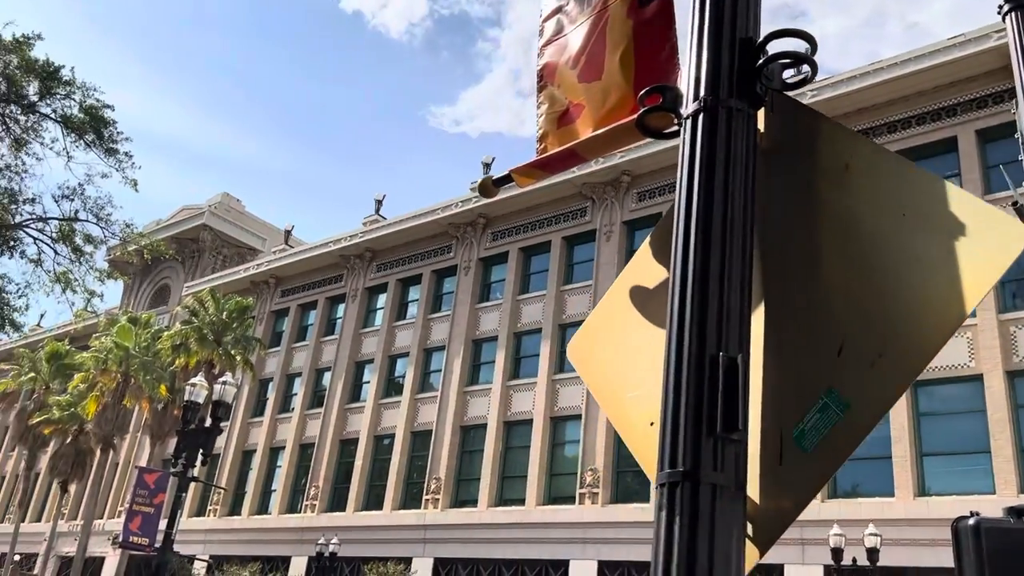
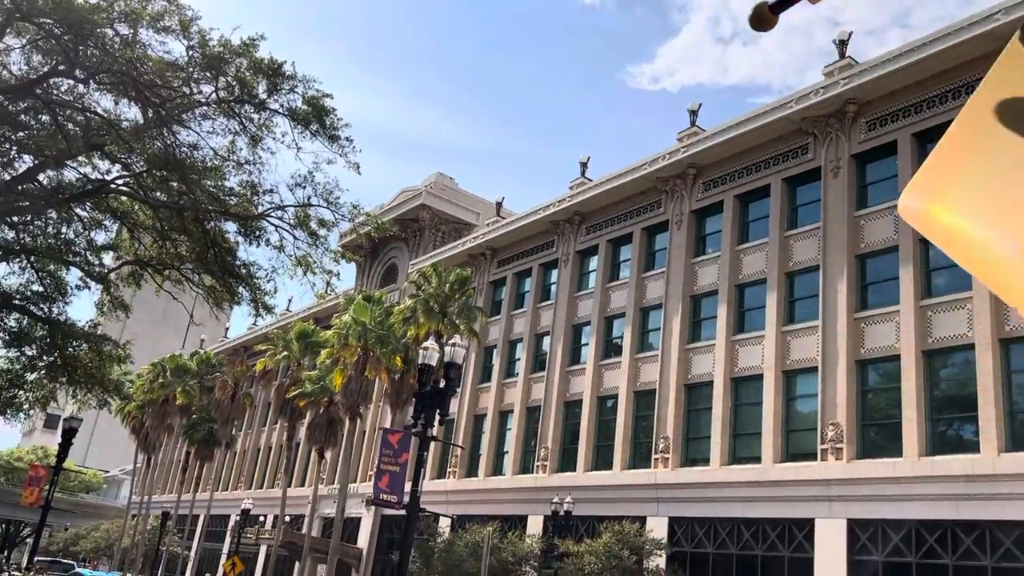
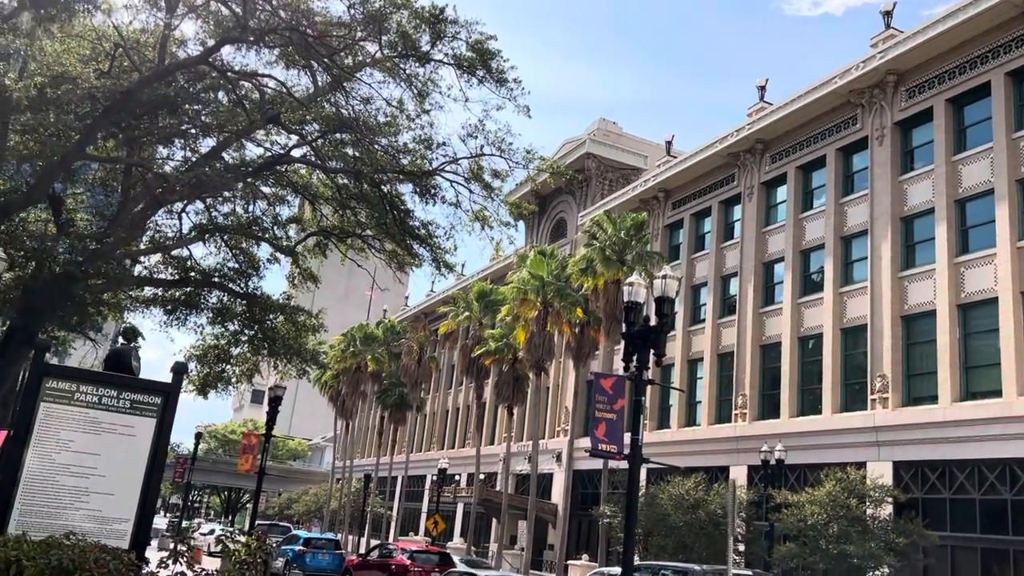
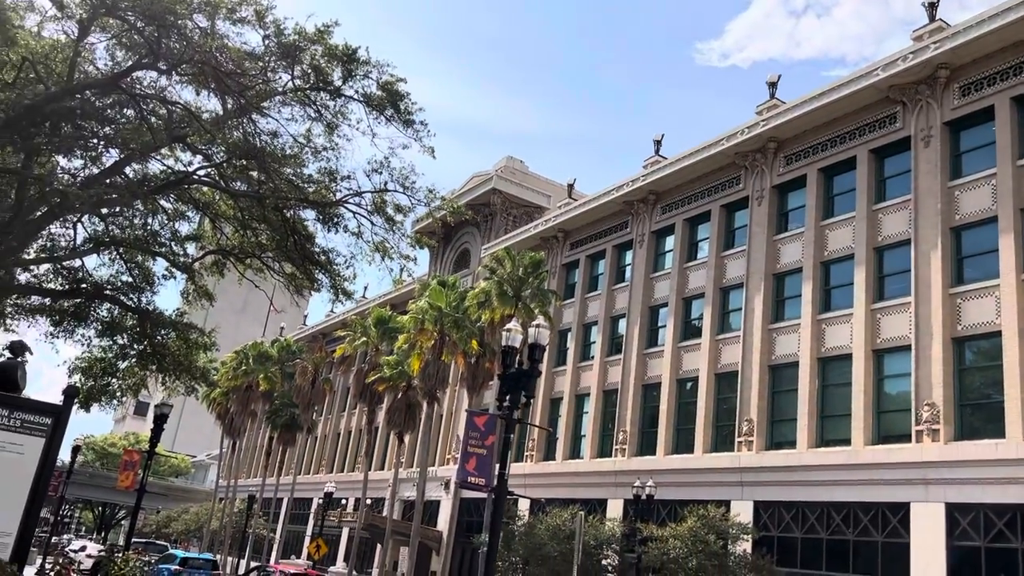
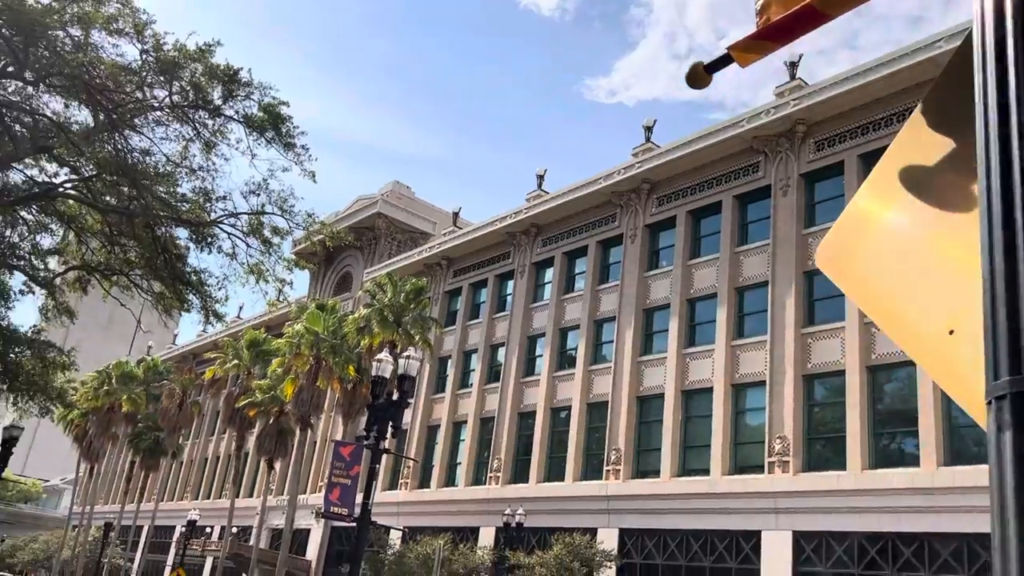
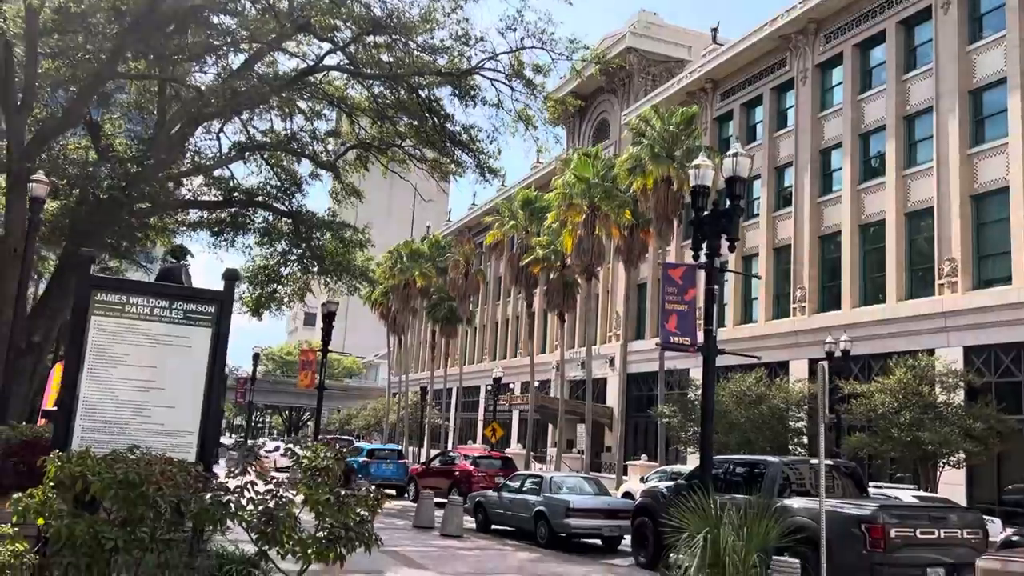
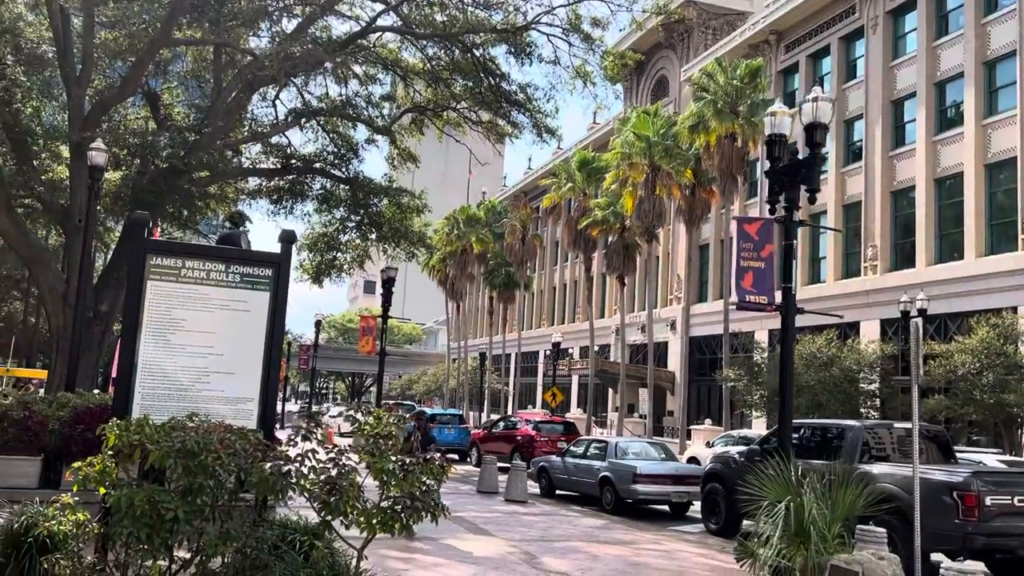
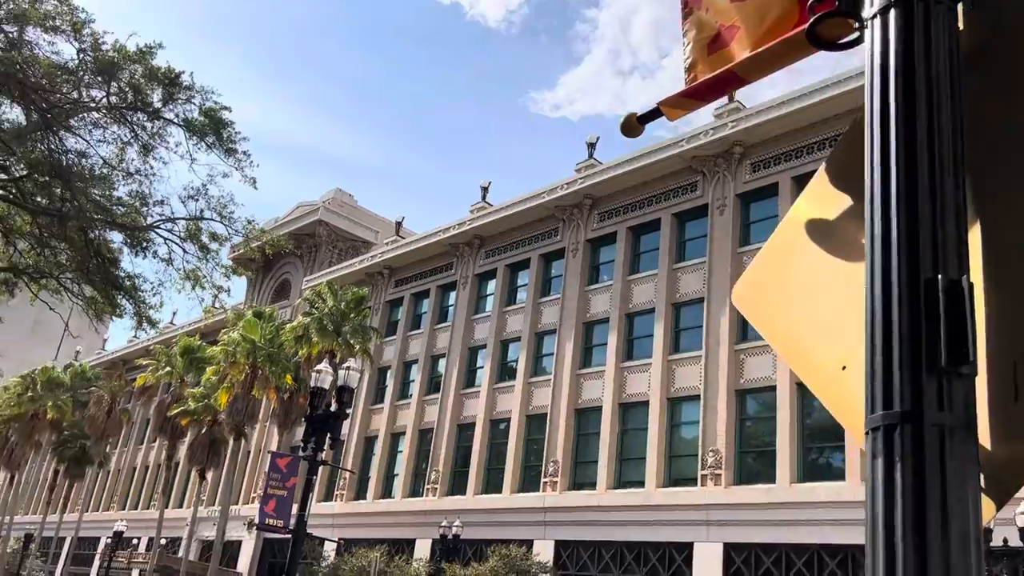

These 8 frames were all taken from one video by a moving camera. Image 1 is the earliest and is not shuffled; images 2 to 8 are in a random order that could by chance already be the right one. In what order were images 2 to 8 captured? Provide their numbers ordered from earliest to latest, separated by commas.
8, 5, 2, 4, 3, 6, 7
